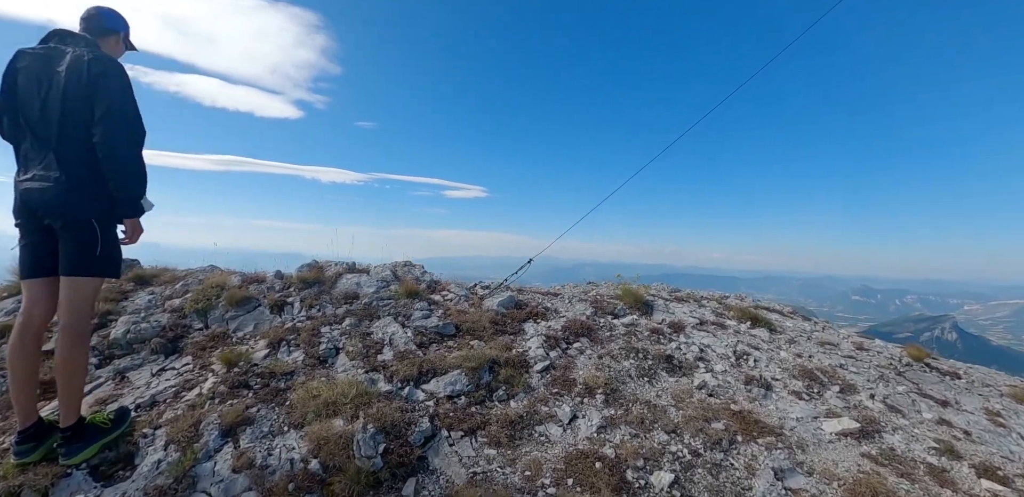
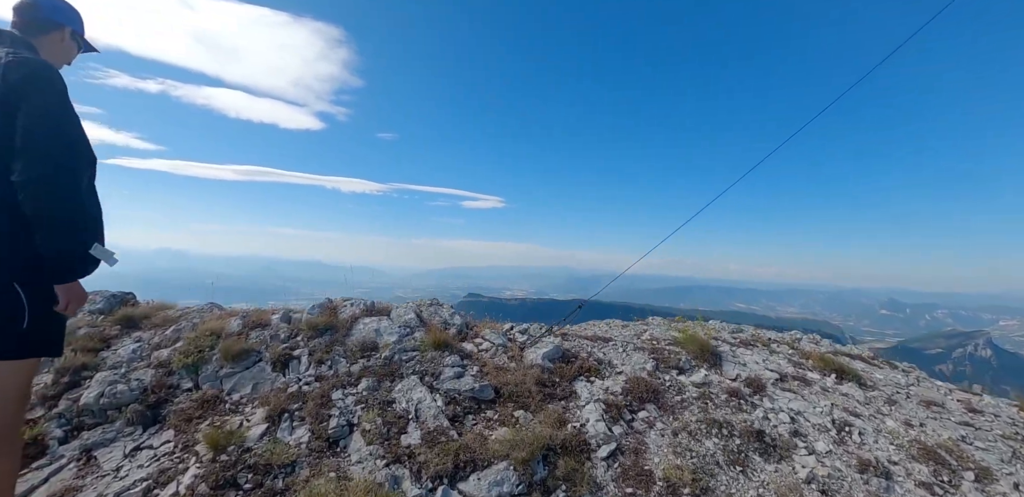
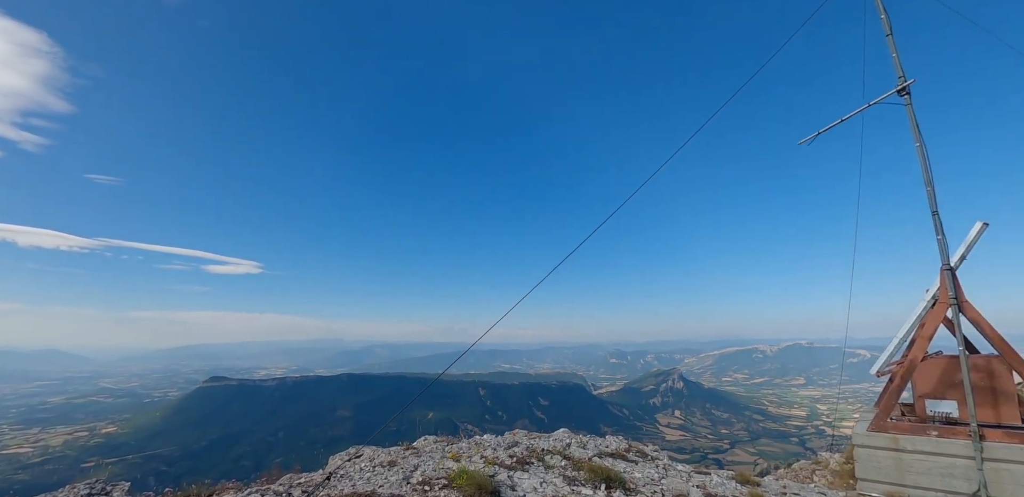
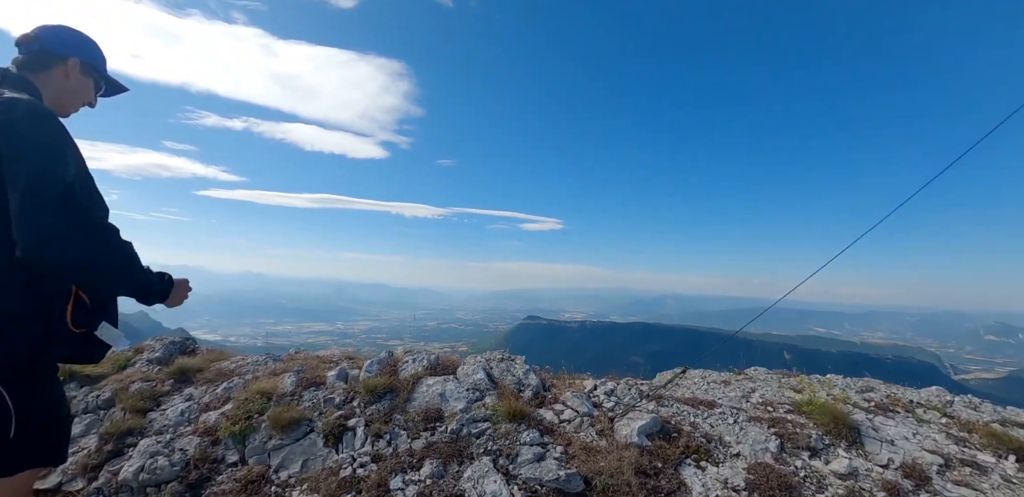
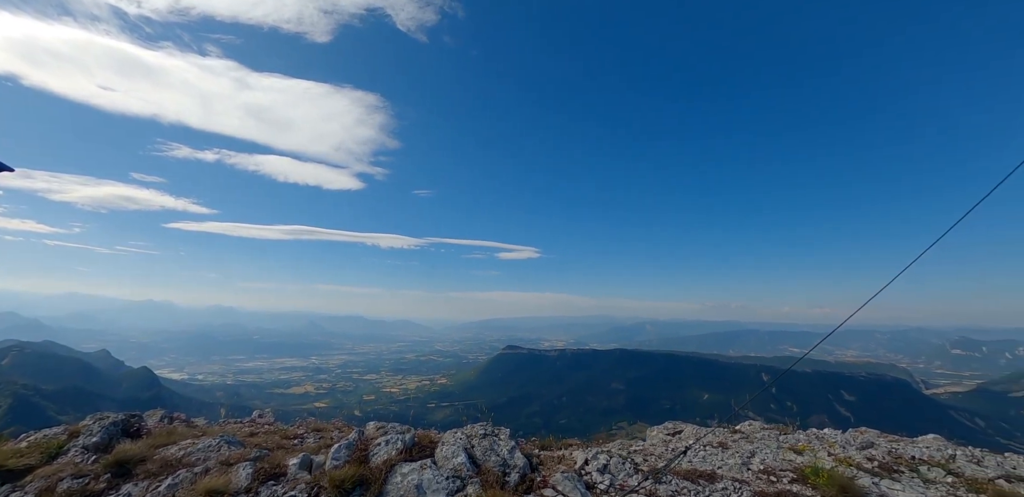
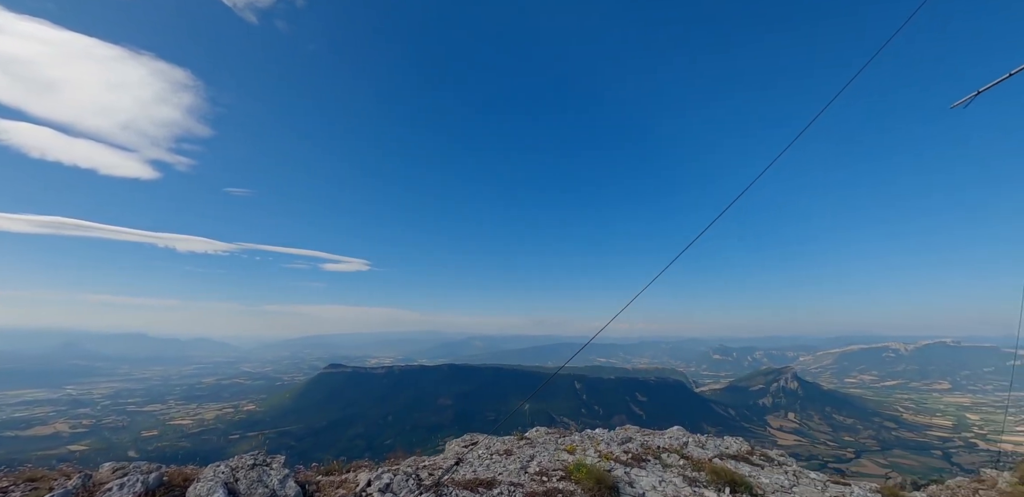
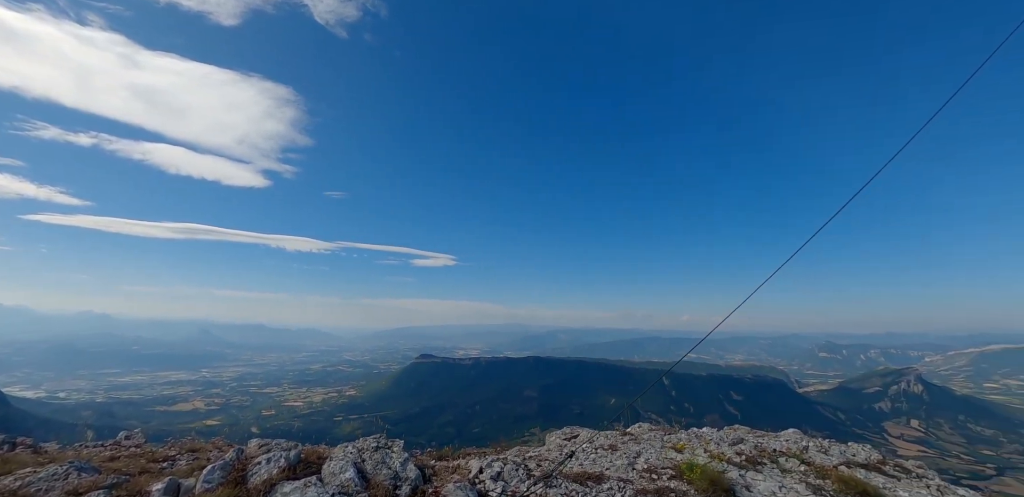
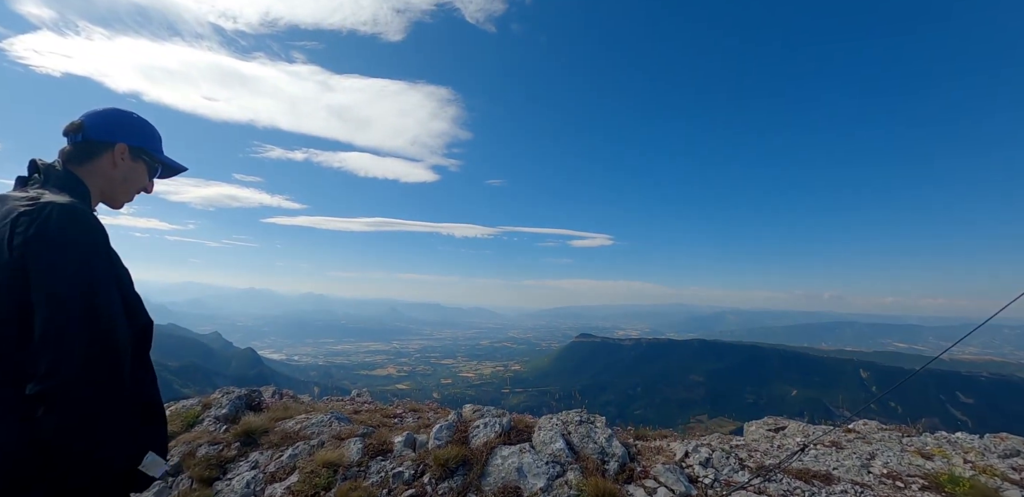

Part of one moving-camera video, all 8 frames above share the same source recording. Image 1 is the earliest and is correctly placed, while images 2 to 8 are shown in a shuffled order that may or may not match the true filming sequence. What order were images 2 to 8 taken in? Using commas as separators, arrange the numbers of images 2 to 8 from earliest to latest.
2, 4, 8, 5, 7, 6, 3
